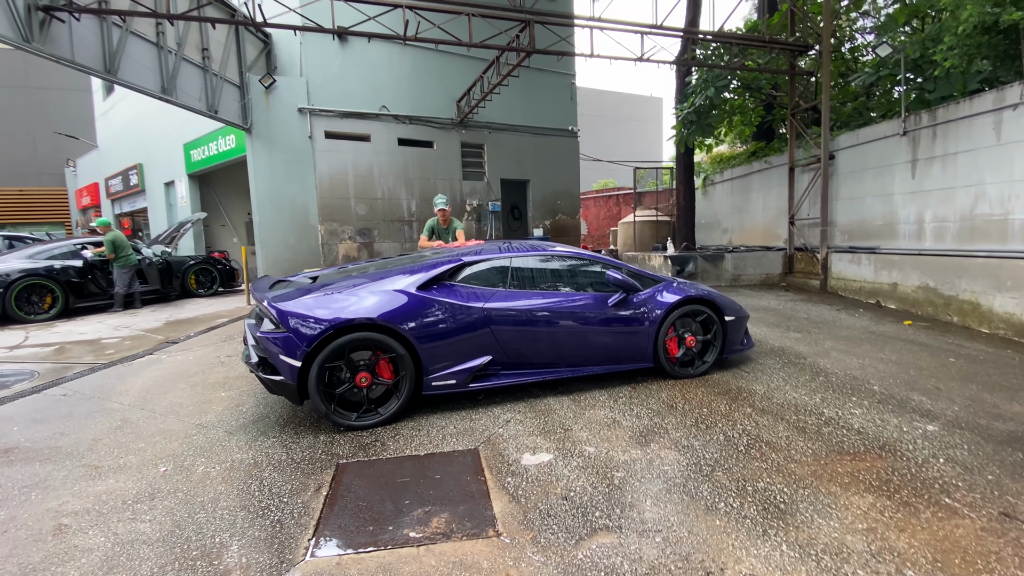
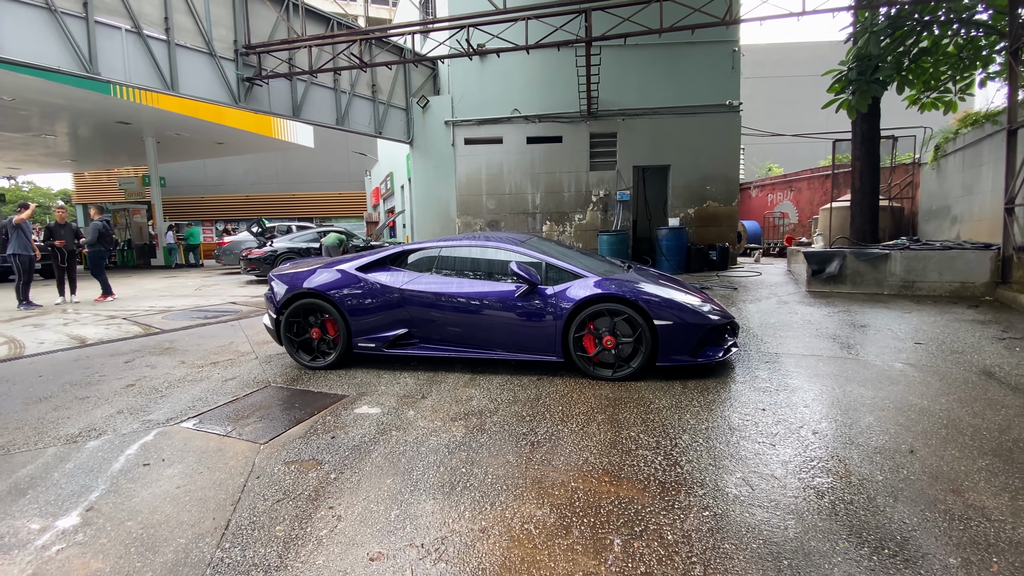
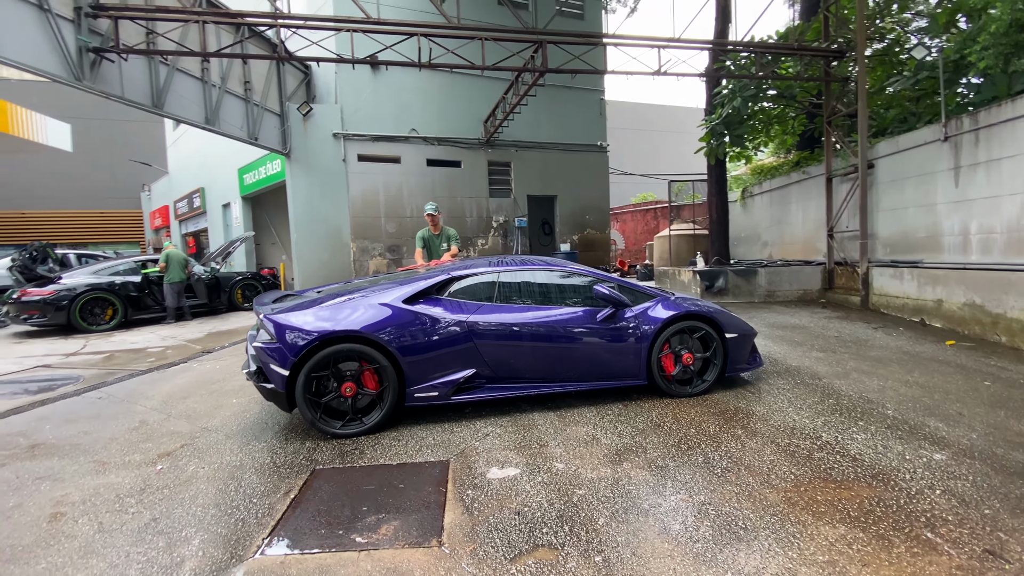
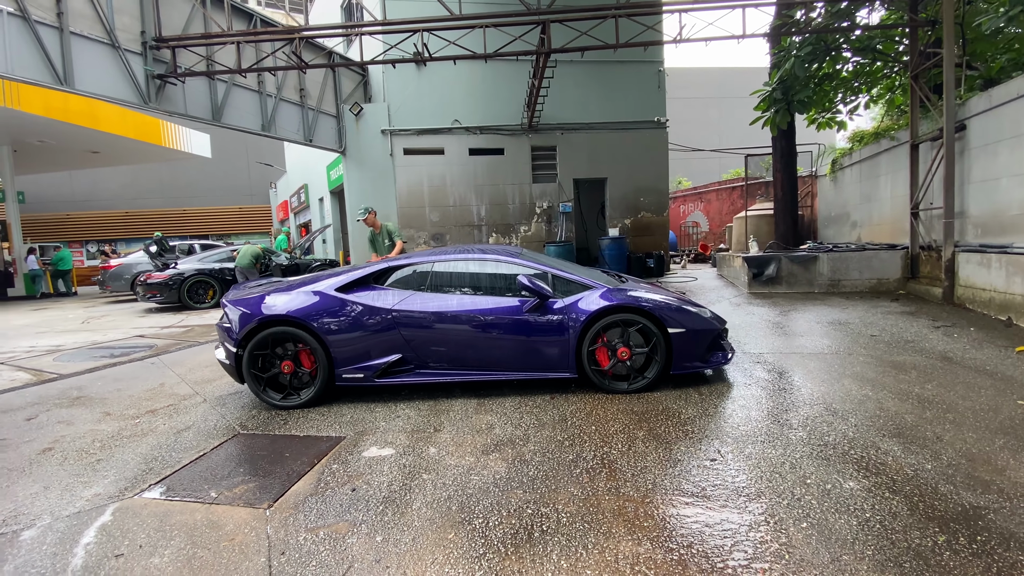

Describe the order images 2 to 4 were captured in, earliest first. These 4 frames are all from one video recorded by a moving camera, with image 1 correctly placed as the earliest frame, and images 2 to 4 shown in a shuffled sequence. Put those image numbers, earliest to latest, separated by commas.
3, 4, 2
